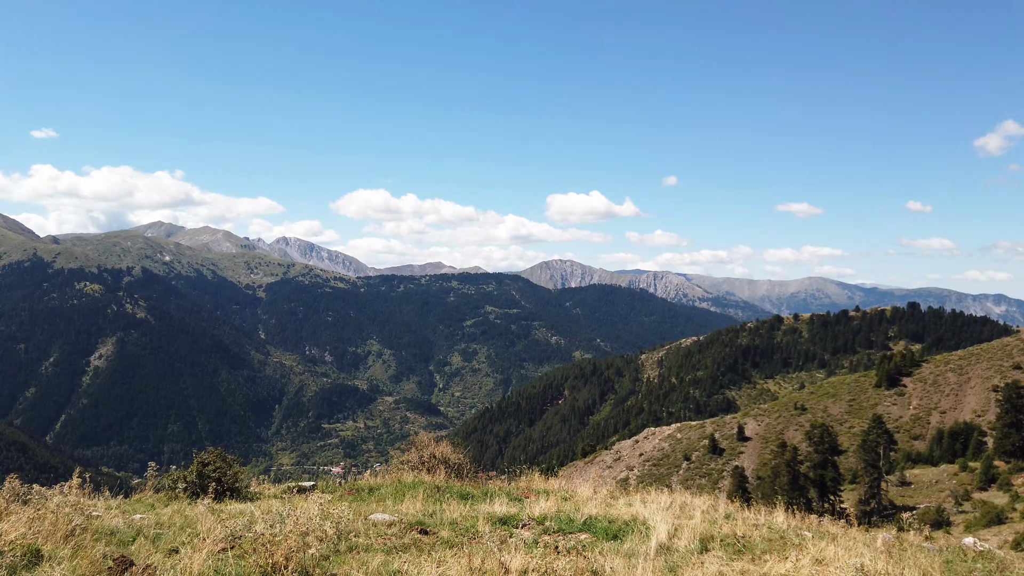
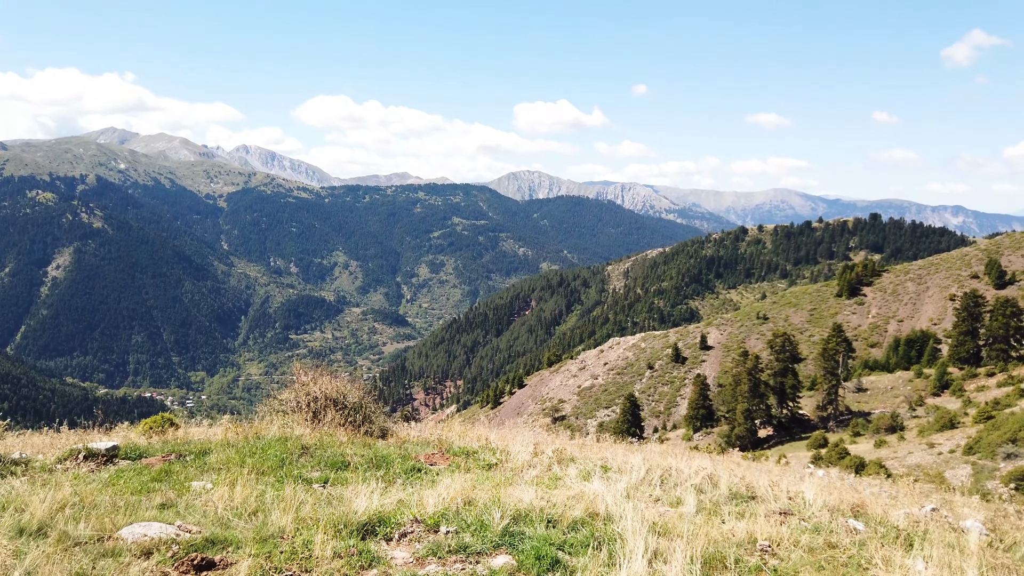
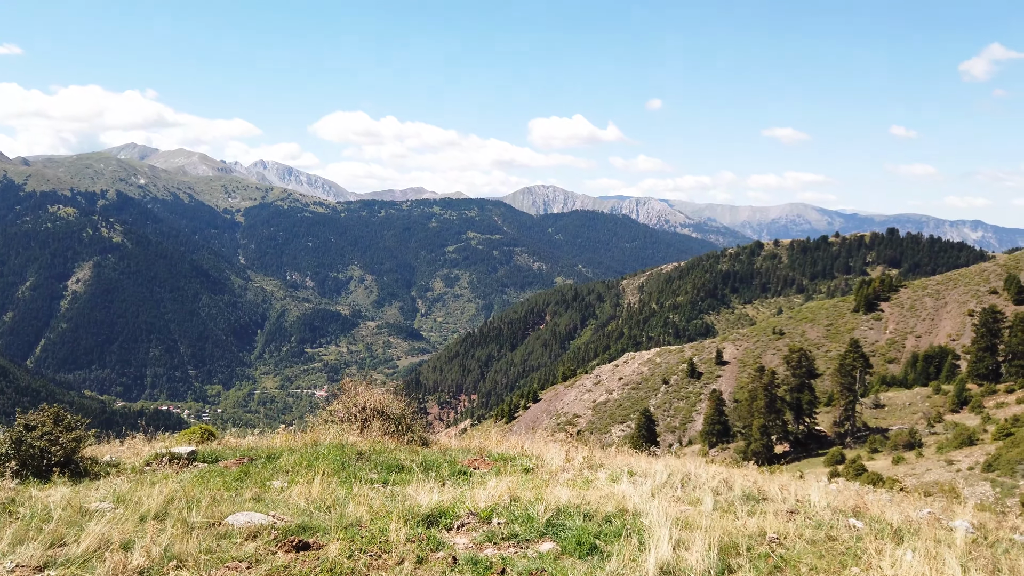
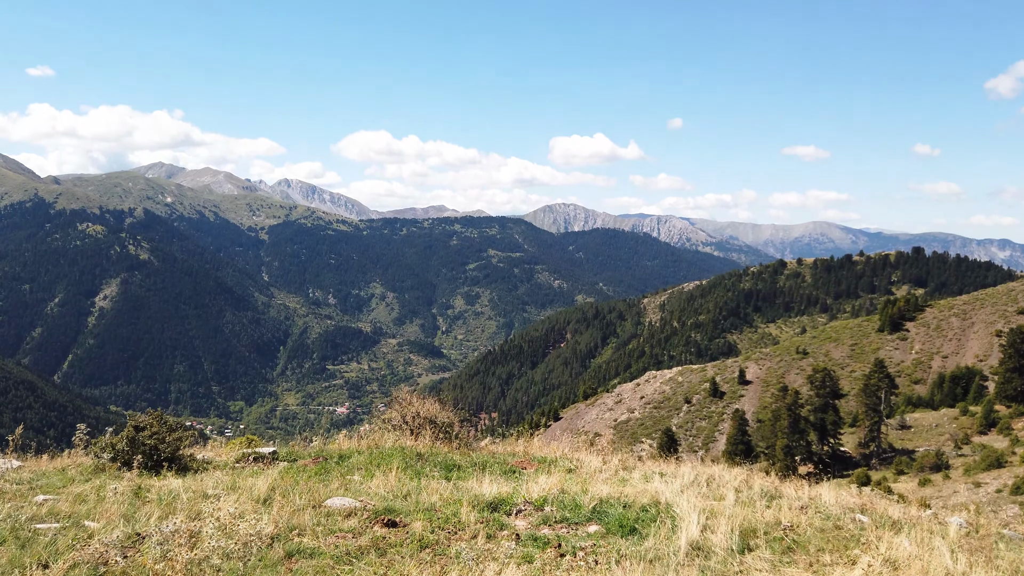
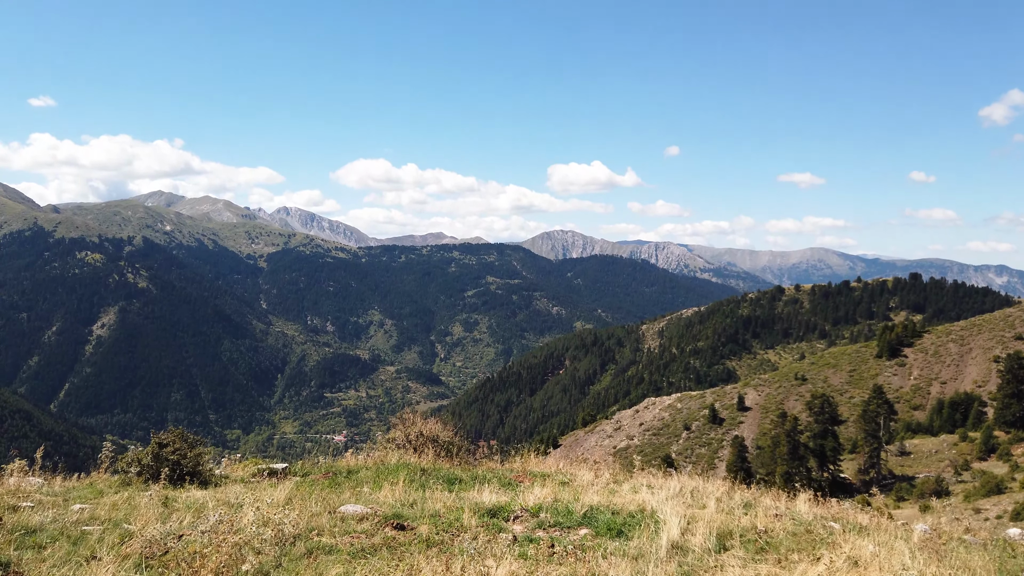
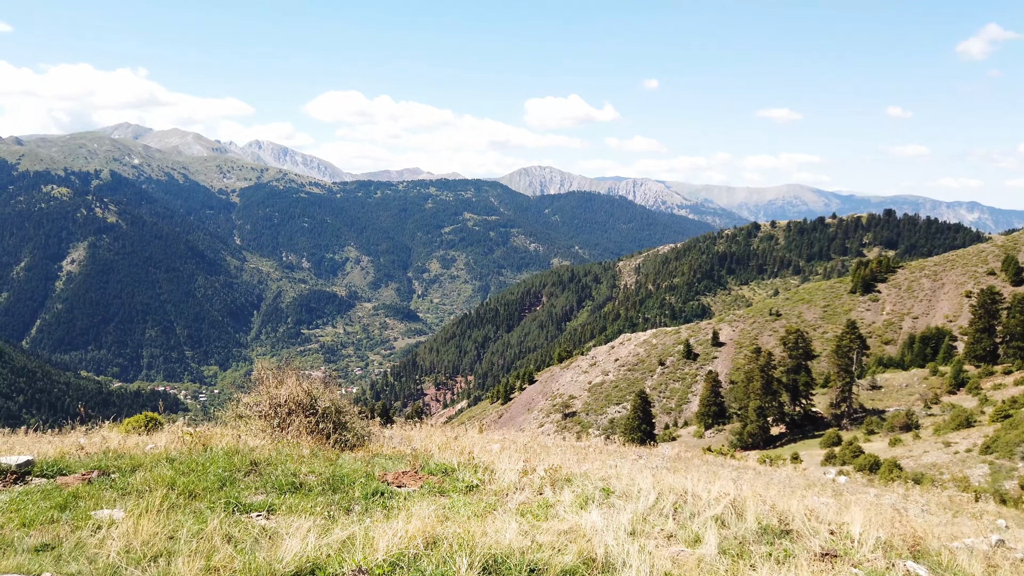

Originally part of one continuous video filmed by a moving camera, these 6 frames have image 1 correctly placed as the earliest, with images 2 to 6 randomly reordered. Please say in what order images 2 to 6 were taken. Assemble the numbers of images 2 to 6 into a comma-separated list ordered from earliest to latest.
5, 4, 3, 2, 6
